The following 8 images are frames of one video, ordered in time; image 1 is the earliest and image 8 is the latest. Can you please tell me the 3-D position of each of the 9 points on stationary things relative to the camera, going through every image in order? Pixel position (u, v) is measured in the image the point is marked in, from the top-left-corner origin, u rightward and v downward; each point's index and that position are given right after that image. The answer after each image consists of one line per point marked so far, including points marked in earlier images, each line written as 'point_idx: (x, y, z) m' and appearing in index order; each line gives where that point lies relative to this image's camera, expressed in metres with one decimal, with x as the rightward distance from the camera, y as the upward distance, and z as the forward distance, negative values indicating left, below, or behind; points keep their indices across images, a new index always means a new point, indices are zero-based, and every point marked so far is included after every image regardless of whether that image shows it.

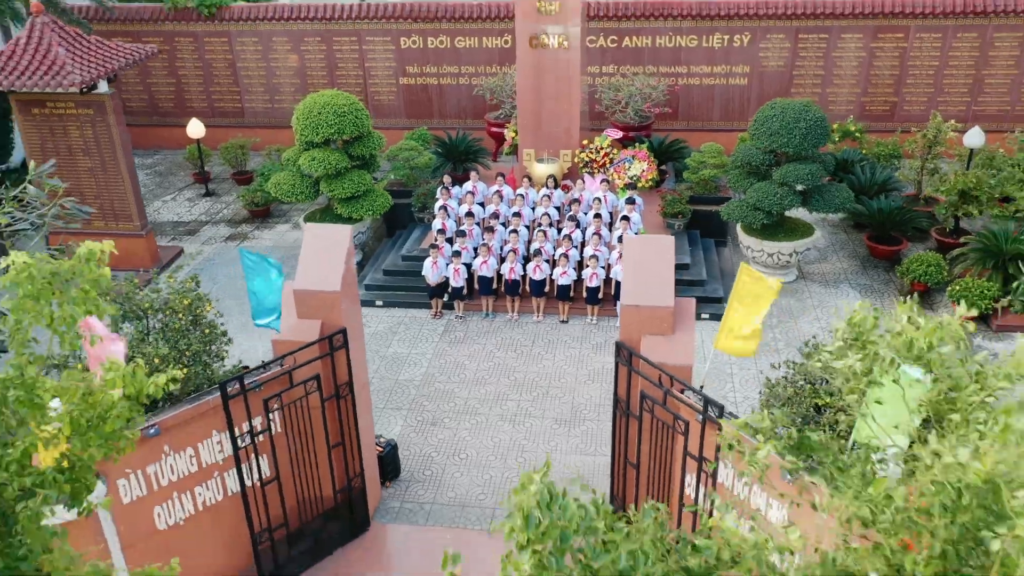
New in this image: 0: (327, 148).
0: (-2.2, +1.7, +9.5) m
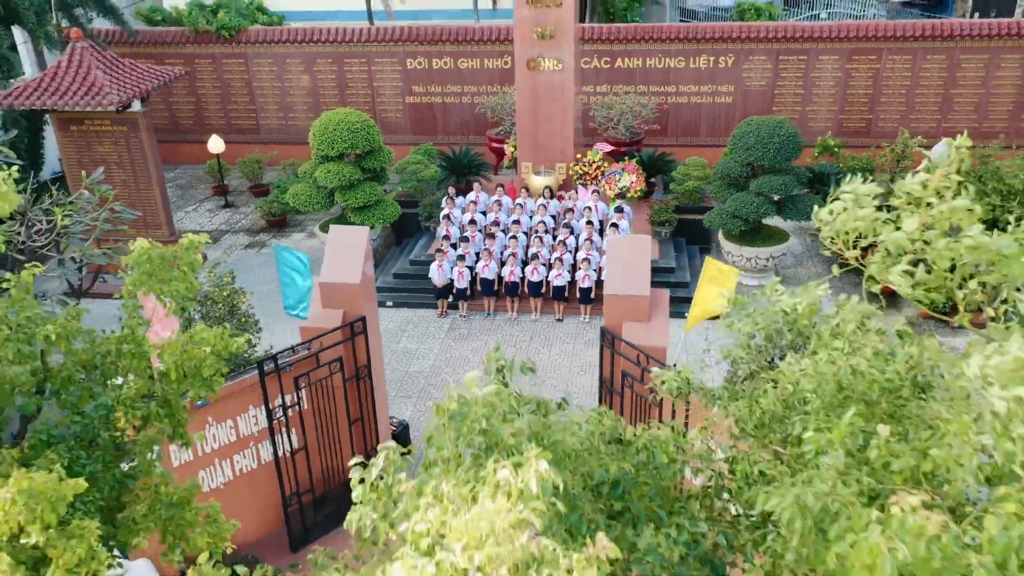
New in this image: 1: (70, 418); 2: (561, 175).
0: (-2.2, +1.7, +10.3) m
1: (-1.8, -0.5, +3.3) m
2: (+0.7, +1.6, +11.1) m
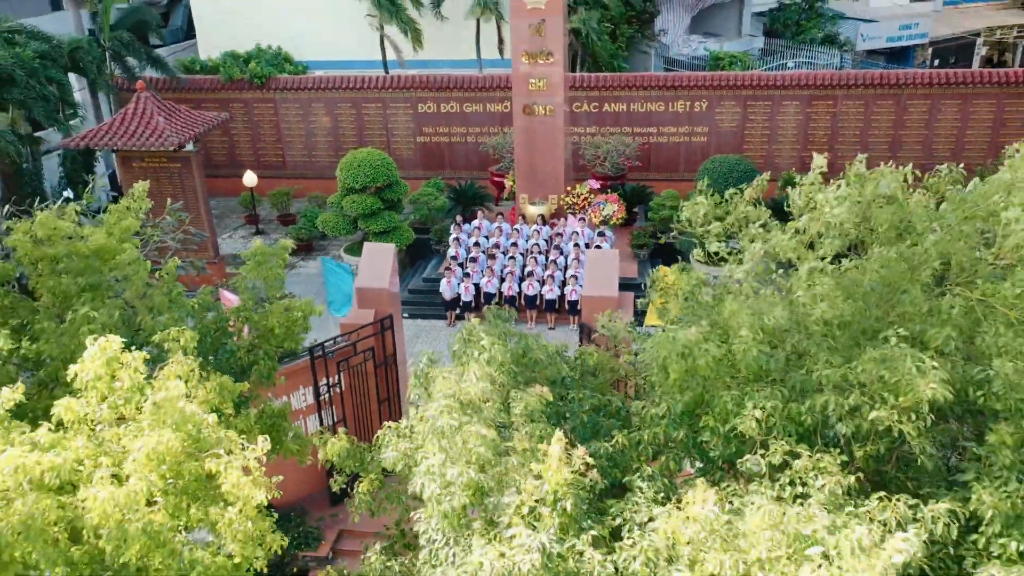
0: (-2.3, +1.4, +11.9) m
1: (-1.9, -0.5, +4.8) m
2: (+0.7, +1.4, +12.8) m
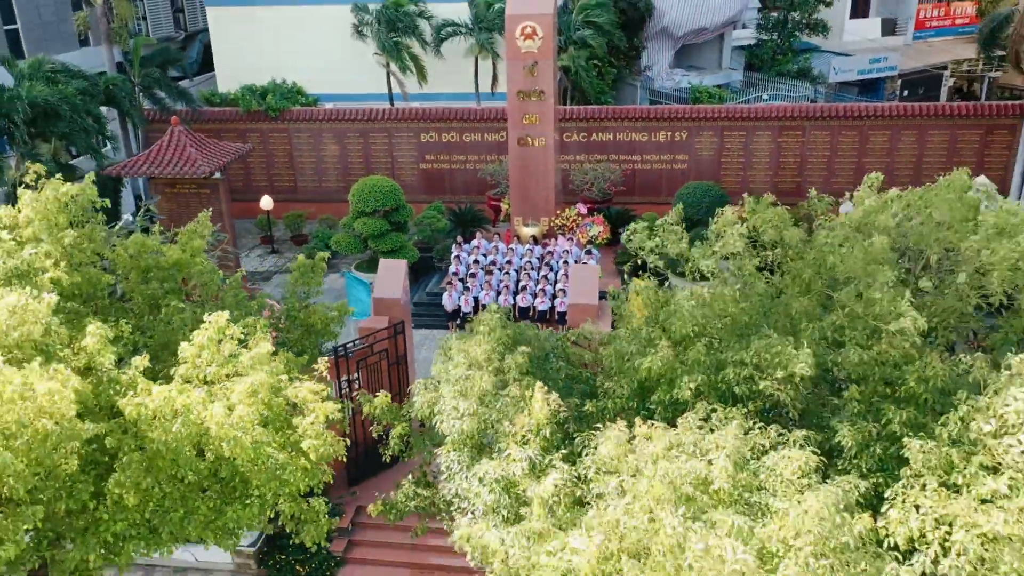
0: (-2.3, +1.2, +13.2) m
1: (-1.9, -0.5, +6.1) m
2: (+0.6, +1.1, +14.1) m
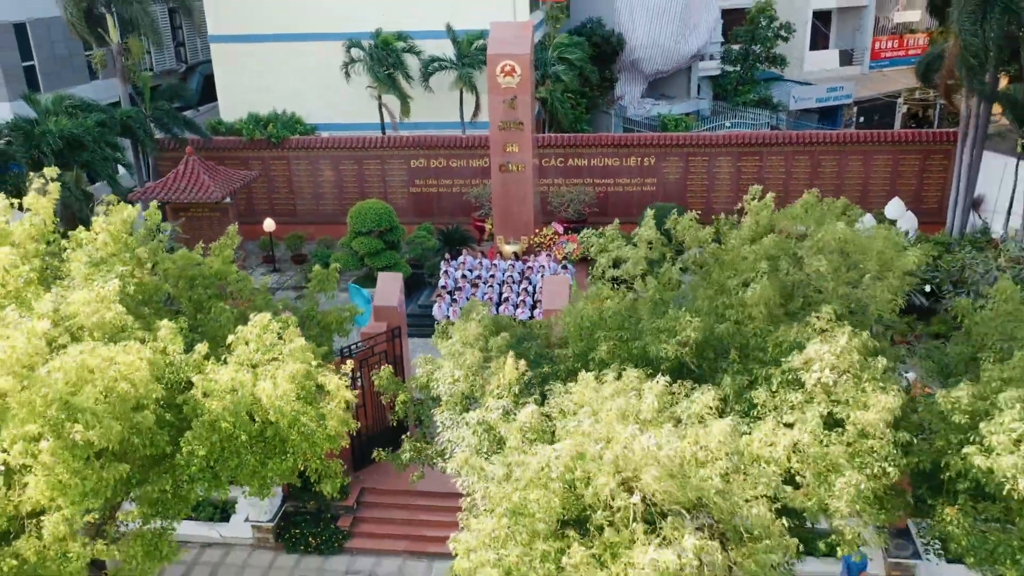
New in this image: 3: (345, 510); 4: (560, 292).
0: (-2.6, +1.0, +14.6) m
1: (-2.1, -0.5, +7.4) m
2: (+0.3, +0.9, +15.5) m
3: (-2.1, -2.8, +9.8) m
4: (+0.6, -0.1, +10.1) m
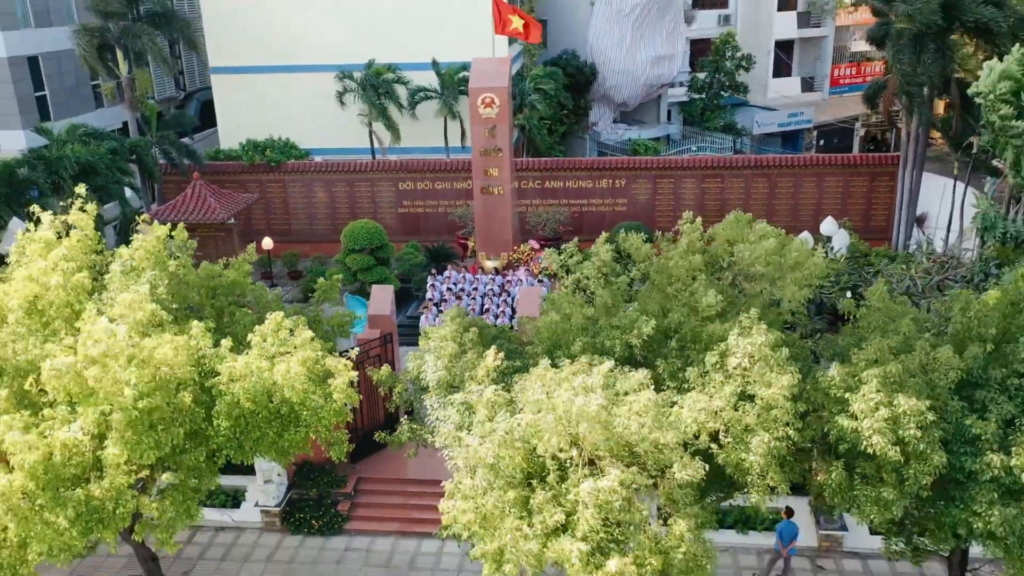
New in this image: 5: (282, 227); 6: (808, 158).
0: (-3.0, +0.7, +15.9) m
1: (-2.3, -0.6, +8.7) m
2: (-0.1, +0.6, +16.8) m
3: (-2.4, -2.9, +11.0) m
4: (+0.3, -0.2, +11.4) m
5: (-5.8, +1.5, +19.8) m
6: (+7.0, +3.1, +18.7) m
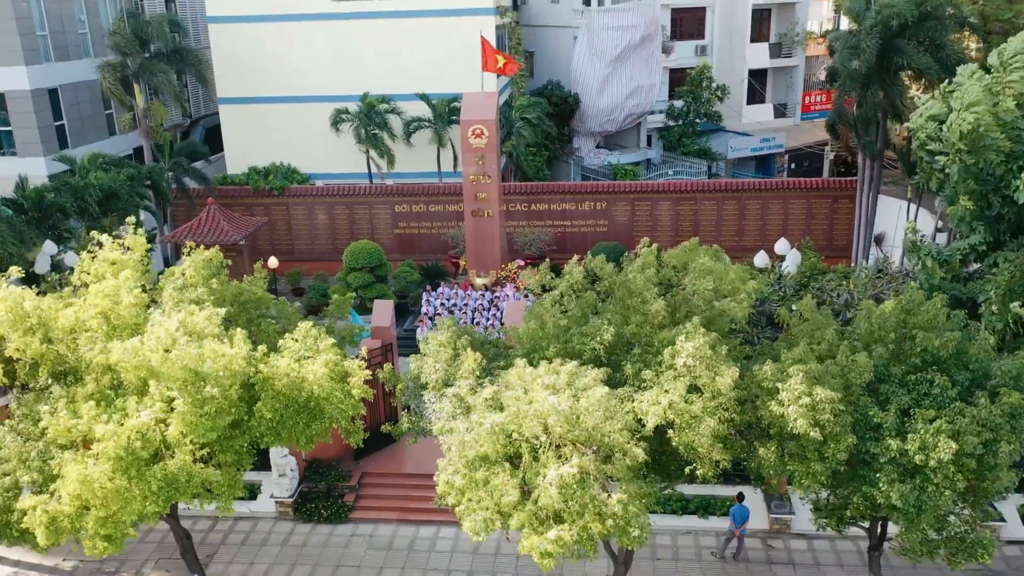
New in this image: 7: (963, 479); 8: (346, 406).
0: (-3.3, +0.4, +17.3) m
1: (-2.5, -0.8, +10.0) m
2: (-0.4, +0.3, +18.3) m
3: (-2.6, -3.2, +12.4) m
4: (+0.1, -0.4, +12.8) m
5: (-6.1, +1.1, +21.2) m
6: (+6.7, +2.7, +20.2) m
7: (+4.3, -1.8, +7.5) m
8: (-1.8, -1.3, +8.5) m
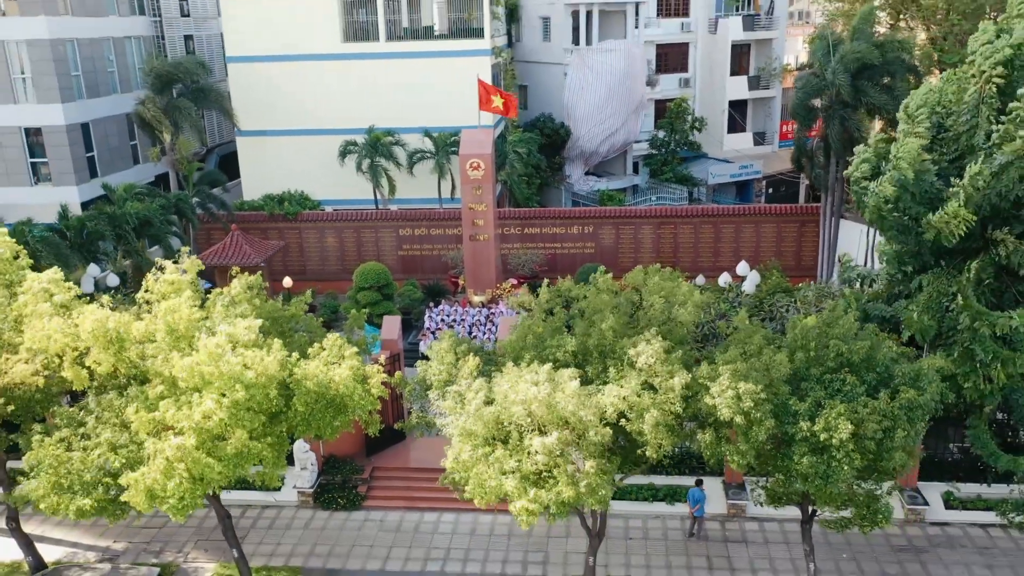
0: (-3.4, 0.0, +19.1) m
1: (-2.6, -1.1, +11.9) m
2: (-0.6, -0.2, +20.1) m
3: (-2.7, -3.5, +14.1) m
4: (0.0, -0.8, +14.7) m
5: (-6.2, +0.6, +23.0) m
6: (+6.6, +2.2, +22.1) m
7: (+4.2, -2.0, +9.3) m
8: (-1.9, -1.5, +10.3) m
